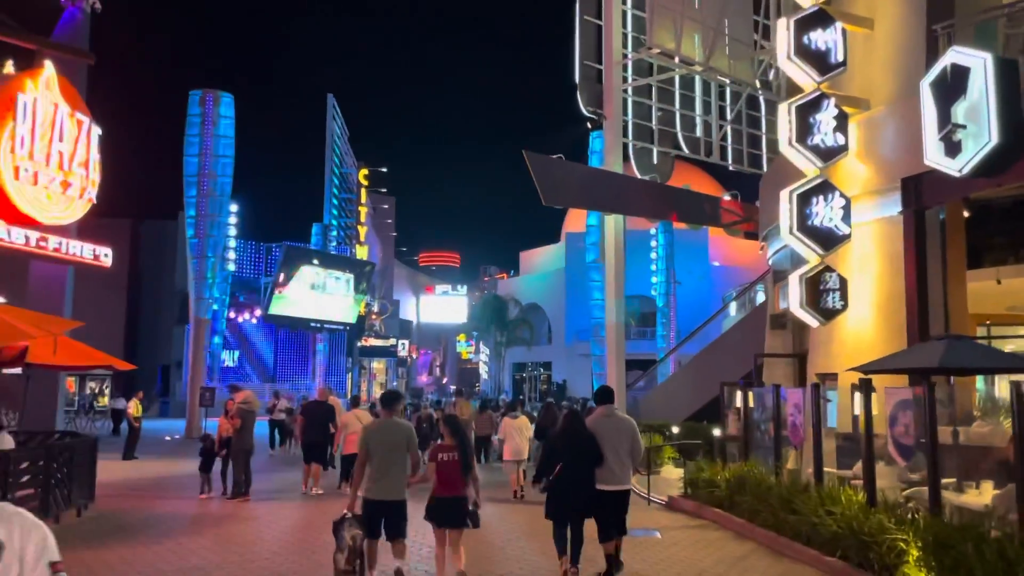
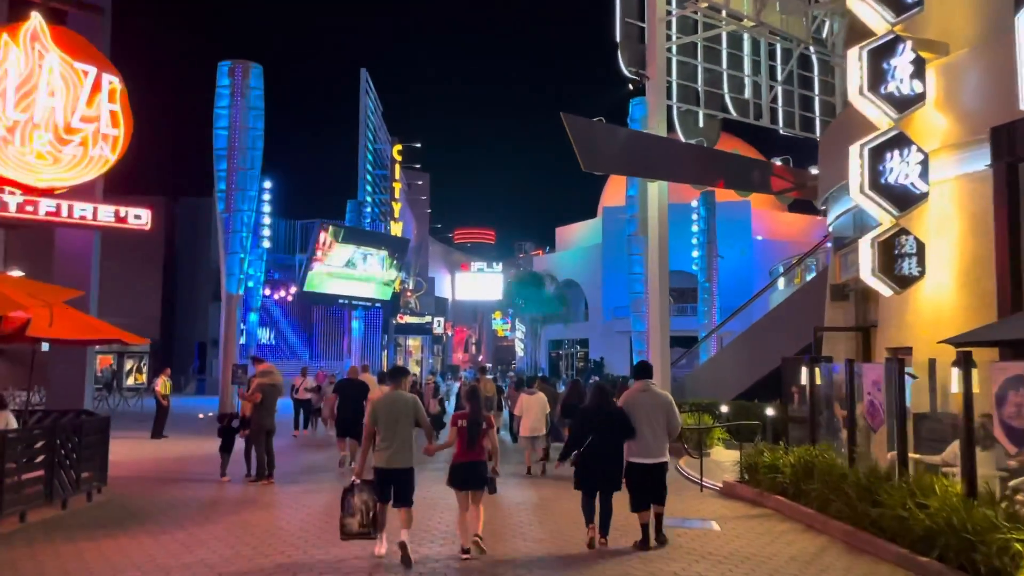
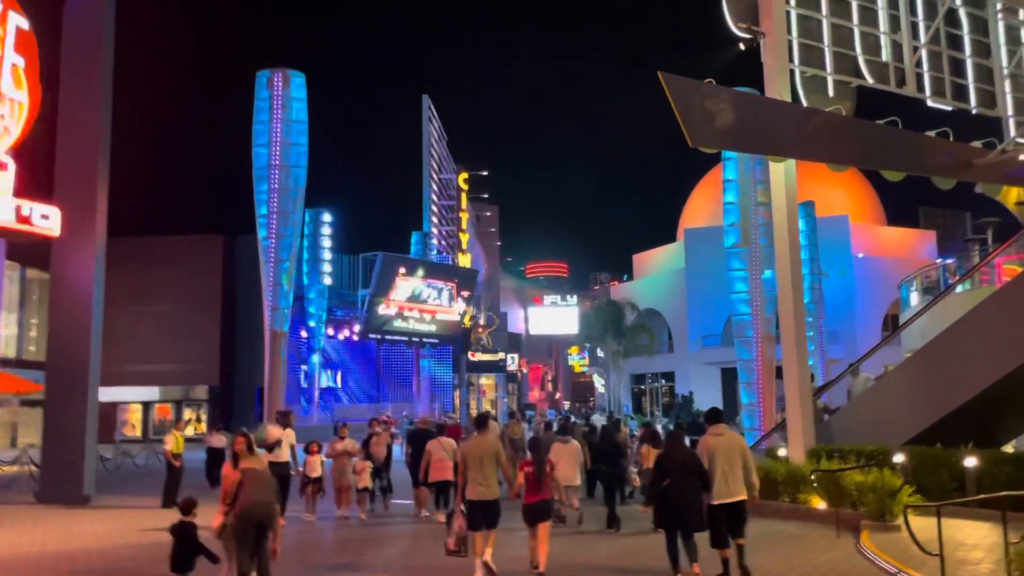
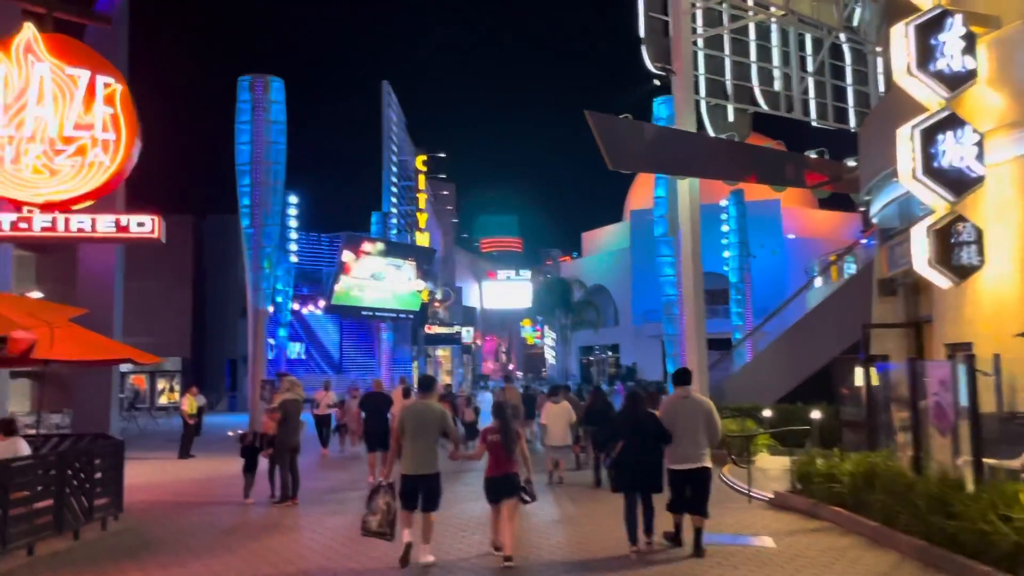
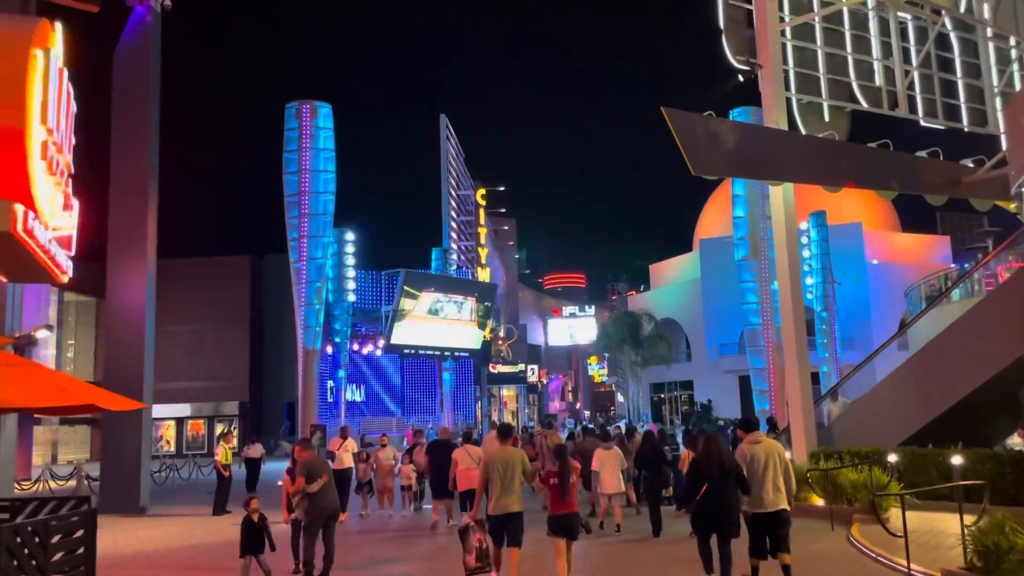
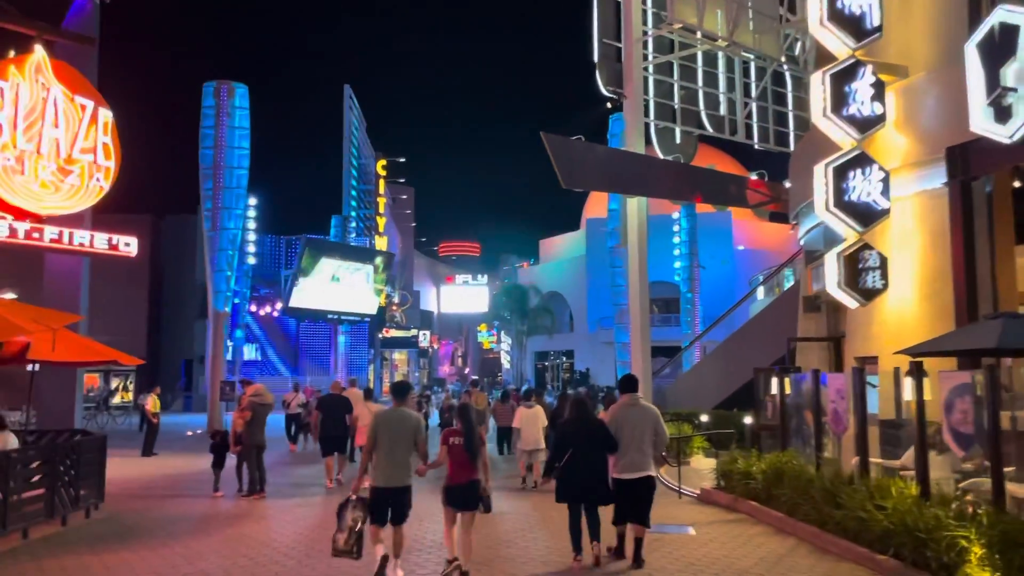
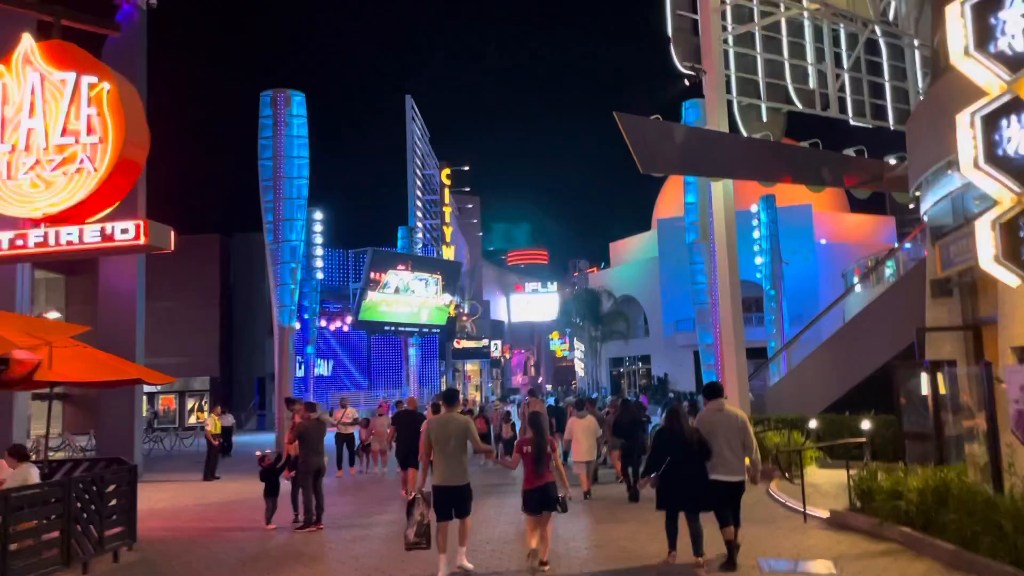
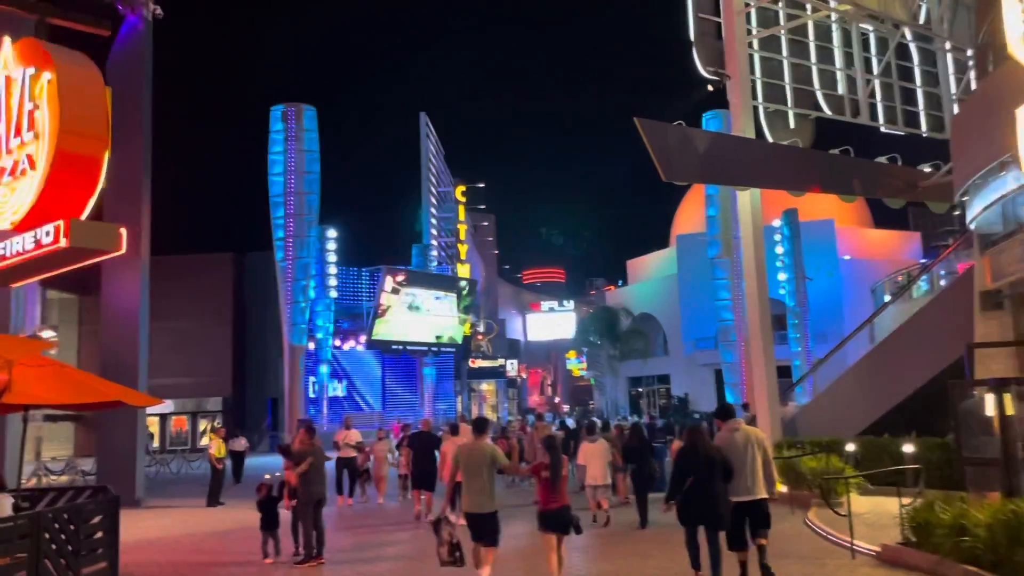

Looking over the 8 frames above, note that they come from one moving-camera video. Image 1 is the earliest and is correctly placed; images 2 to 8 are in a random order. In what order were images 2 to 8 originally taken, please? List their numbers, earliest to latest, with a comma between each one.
6, 2, 4, 7, 8, 5, 3
